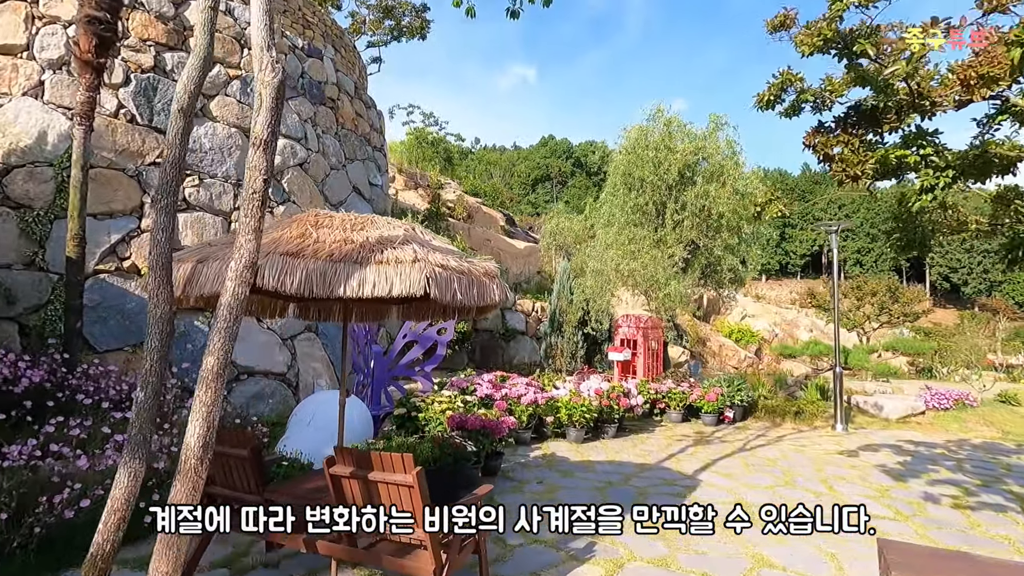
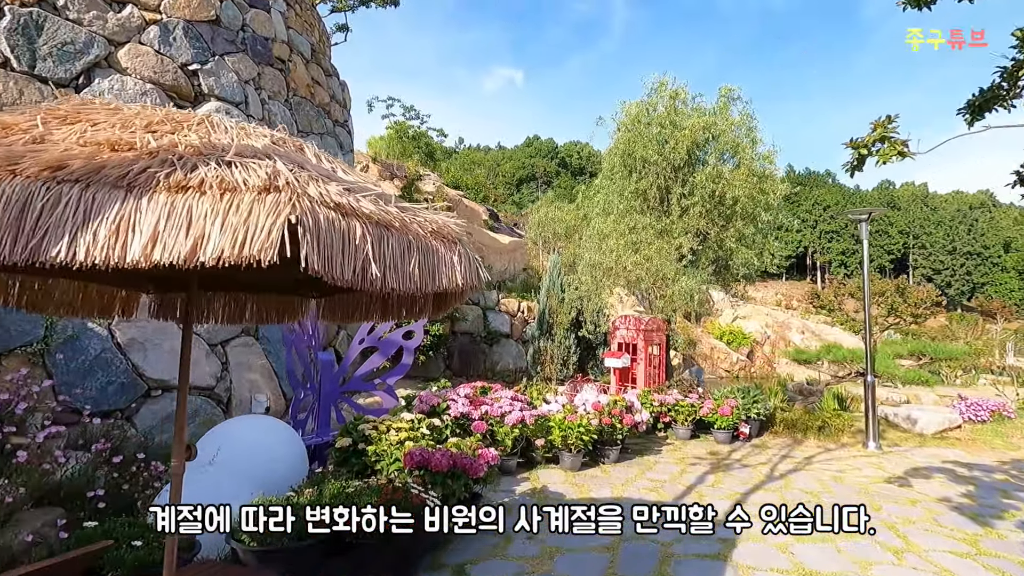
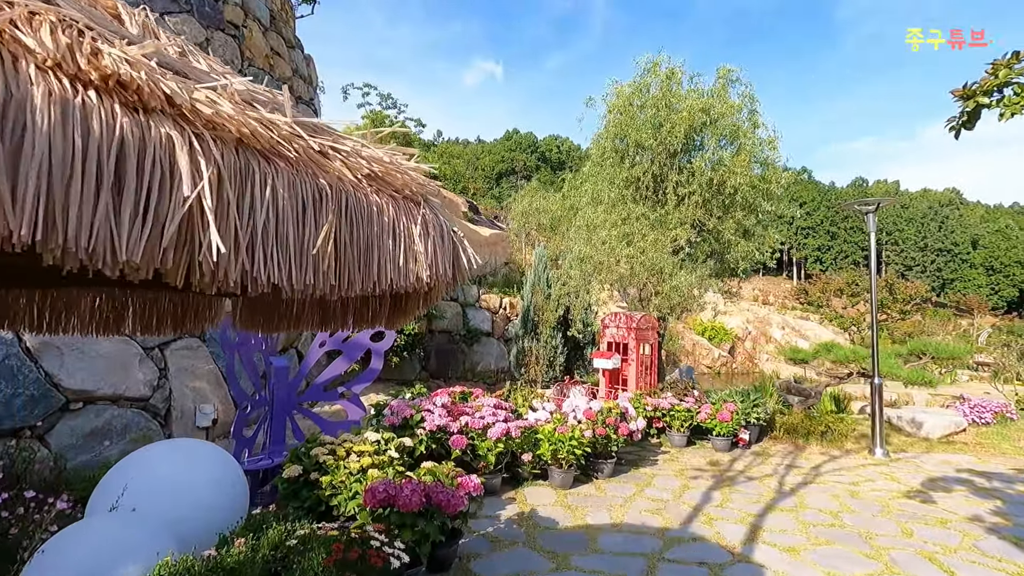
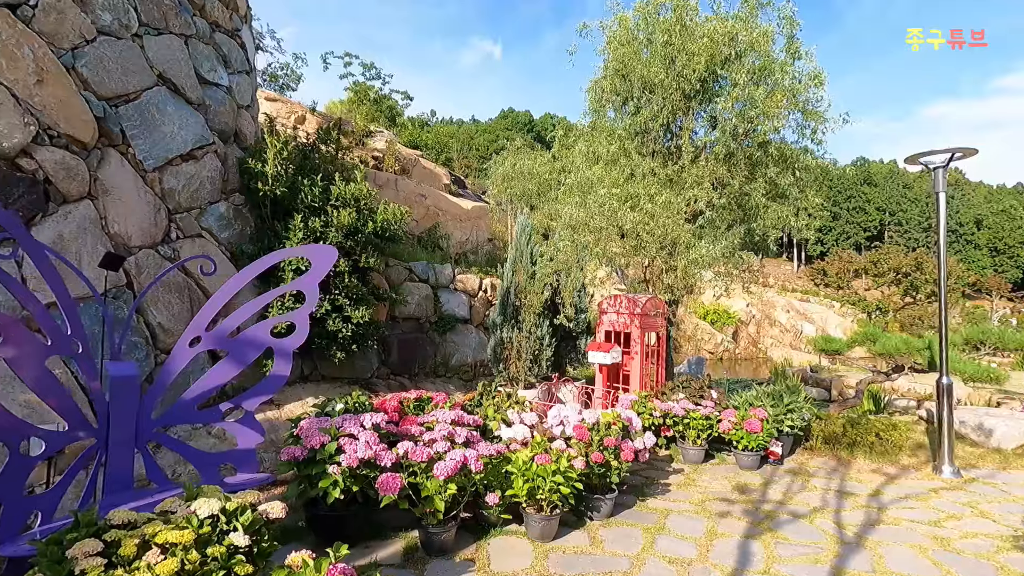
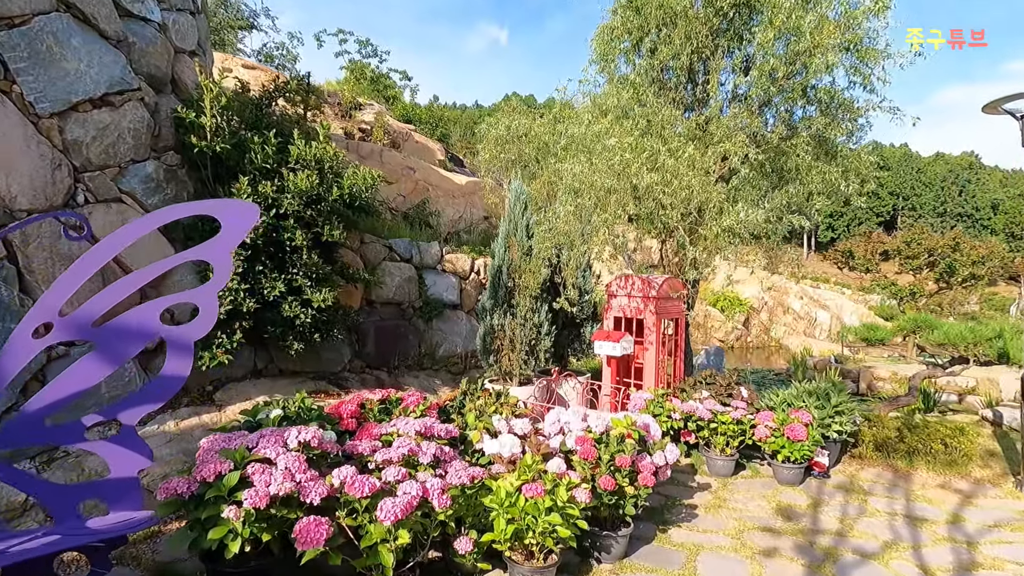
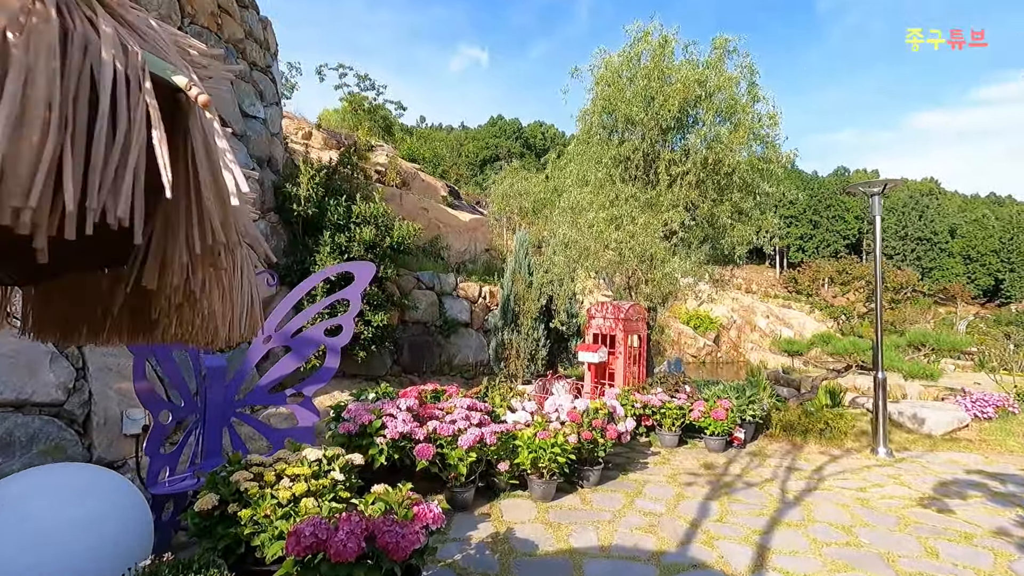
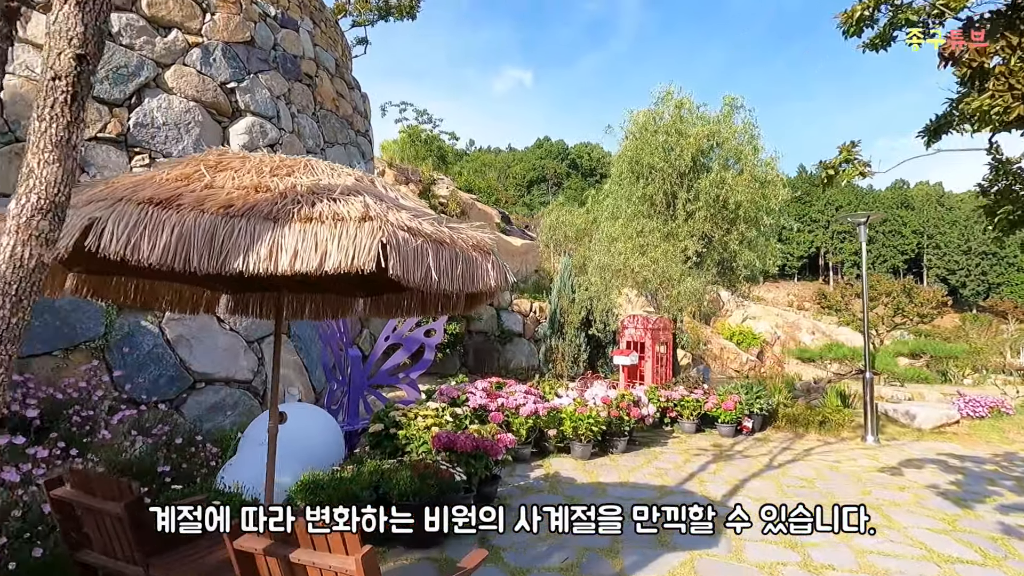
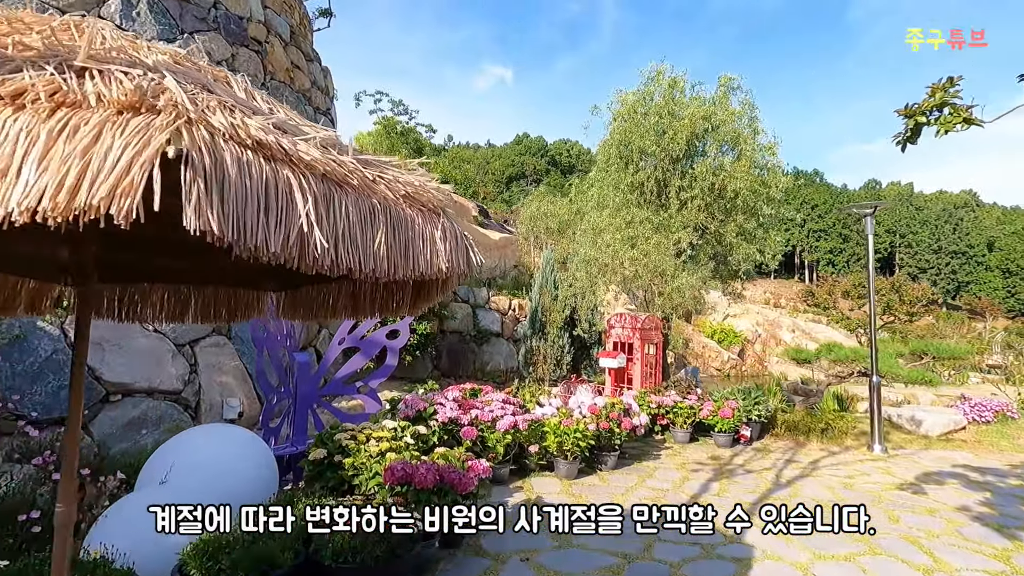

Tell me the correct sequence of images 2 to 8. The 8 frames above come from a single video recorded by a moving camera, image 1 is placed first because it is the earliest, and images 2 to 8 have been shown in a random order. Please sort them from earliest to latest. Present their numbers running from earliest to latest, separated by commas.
7, 2, 8, 3, 6, 4, 5
